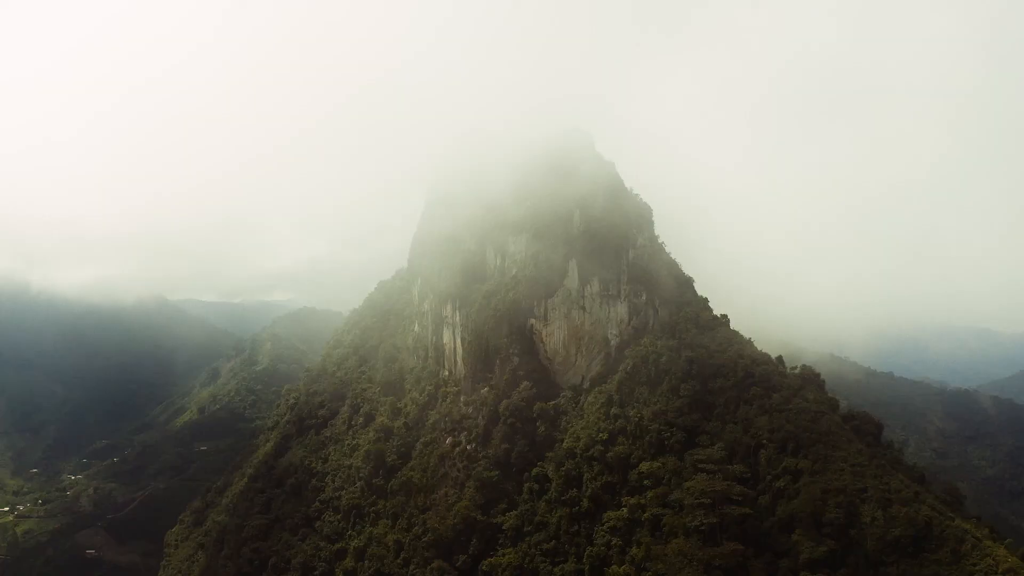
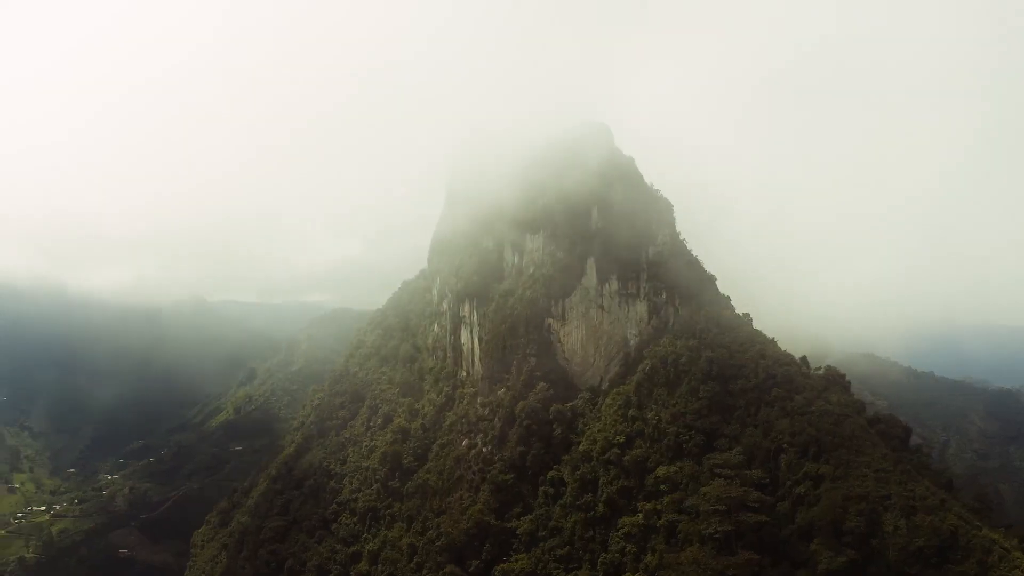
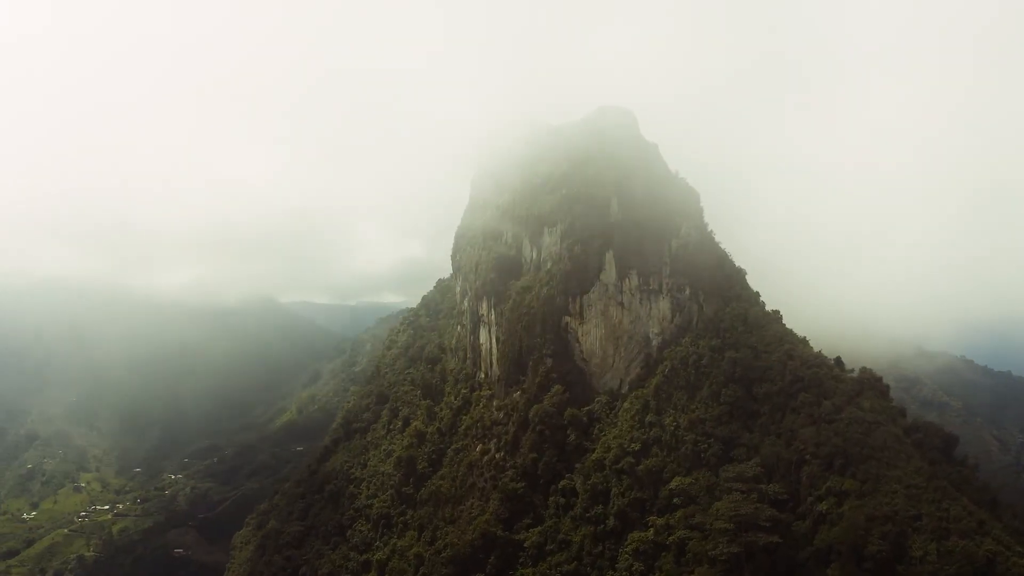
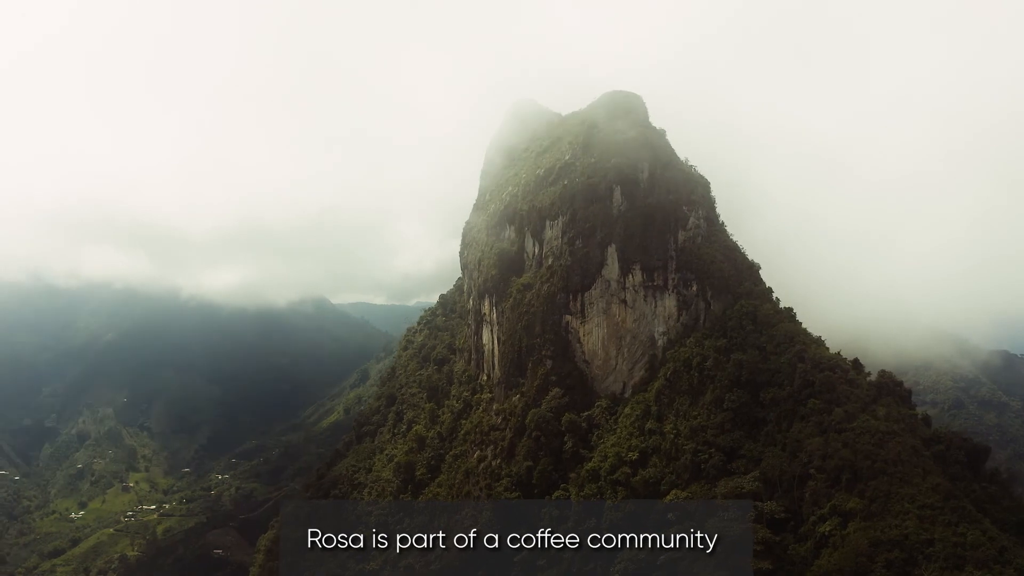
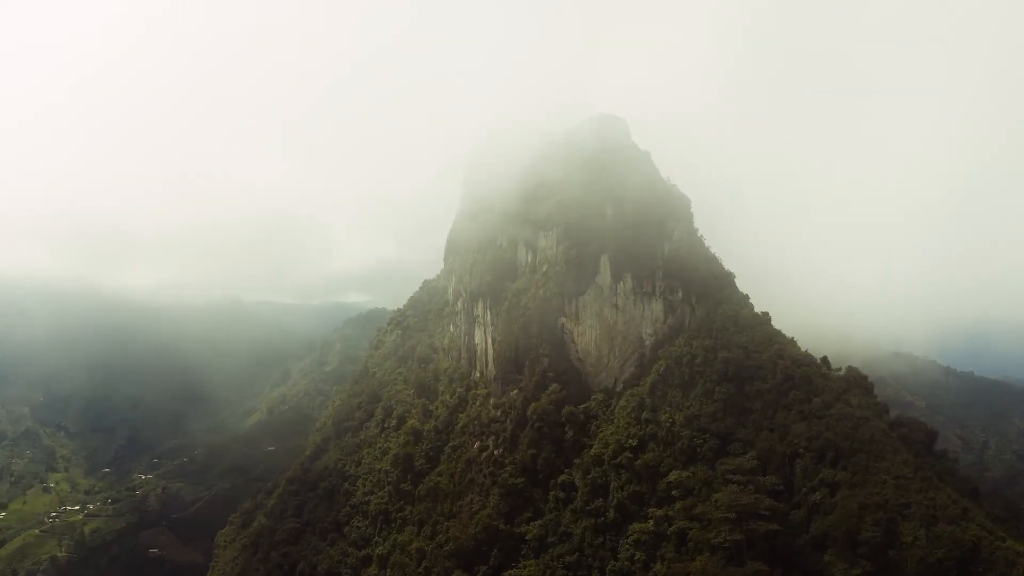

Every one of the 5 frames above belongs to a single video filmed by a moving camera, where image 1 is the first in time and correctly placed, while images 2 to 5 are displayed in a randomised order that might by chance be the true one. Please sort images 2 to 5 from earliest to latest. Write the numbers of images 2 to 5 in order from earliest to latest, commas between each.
2, 5, 3, 4
